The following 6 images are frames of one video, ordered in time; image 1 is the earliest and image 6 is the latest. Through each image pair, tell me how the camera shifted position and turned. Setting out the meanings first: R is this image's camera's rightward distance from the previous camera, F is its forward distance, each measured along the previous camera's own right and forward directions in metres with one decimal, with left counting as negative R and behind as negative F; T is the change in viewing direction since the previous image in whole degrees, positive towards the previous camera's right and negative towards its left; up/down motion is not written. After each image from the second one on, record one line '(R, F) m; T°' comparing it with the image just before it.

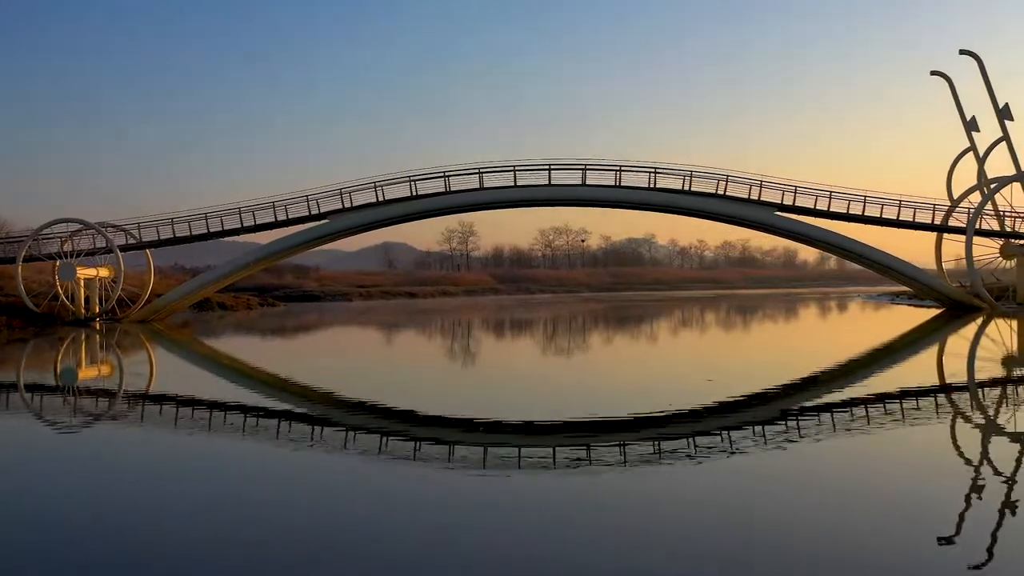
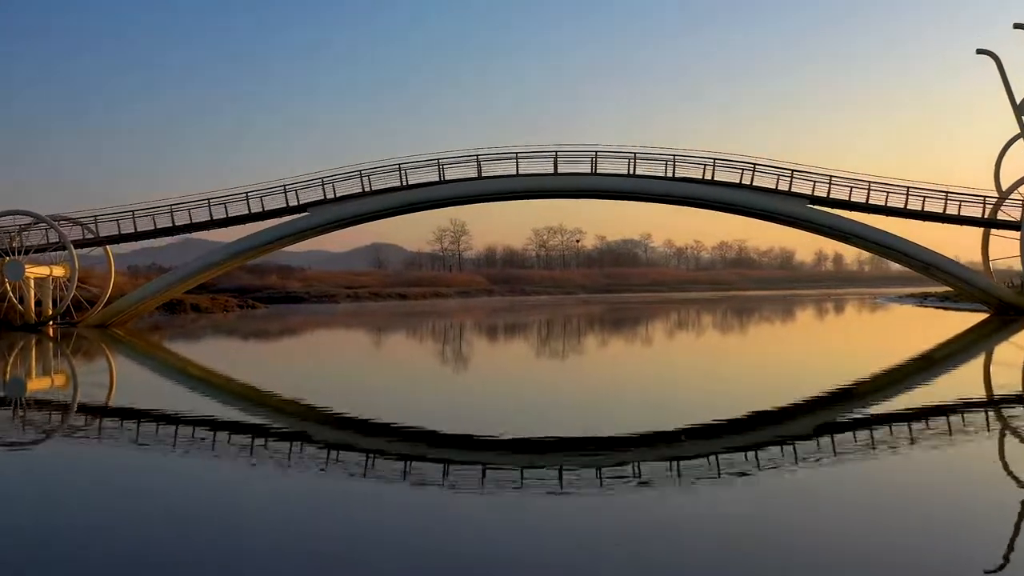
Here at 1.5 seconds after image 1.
(-0.1, +0.7) m; +1°
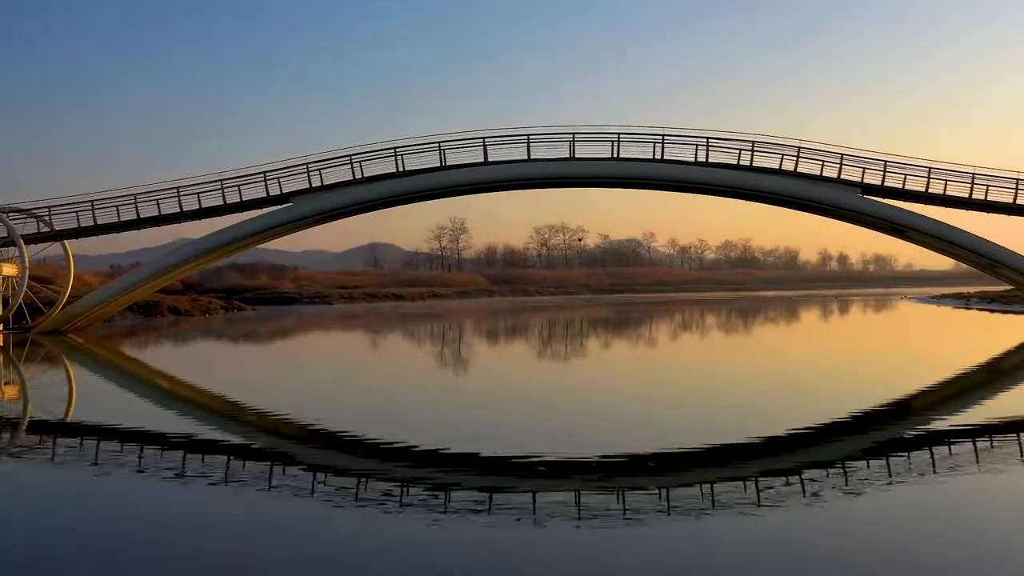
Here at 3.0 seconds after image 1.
(-0.1, +0.7) m; 0°
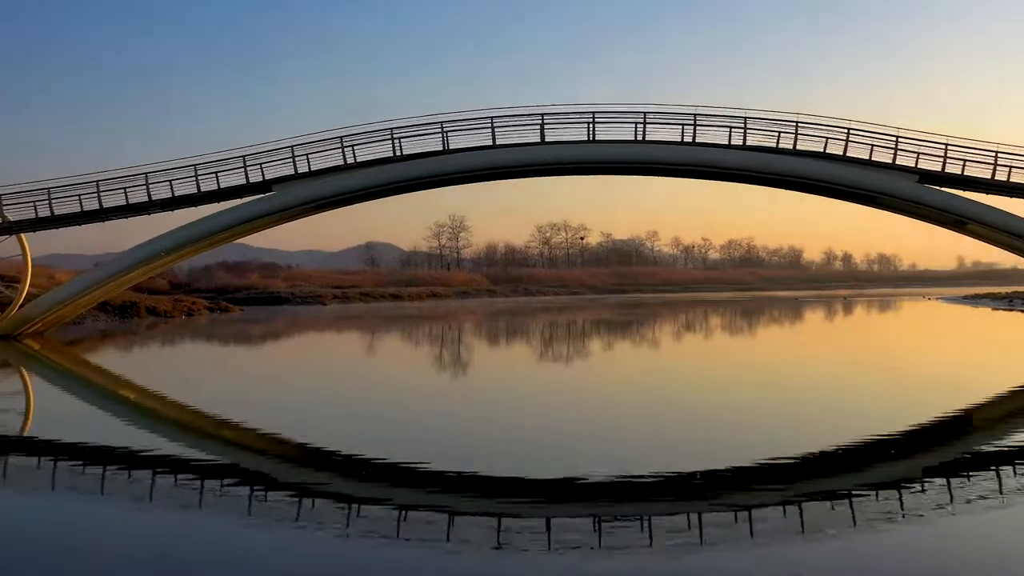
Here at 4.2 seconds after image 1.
(-0.1, +0.6) m; 0°
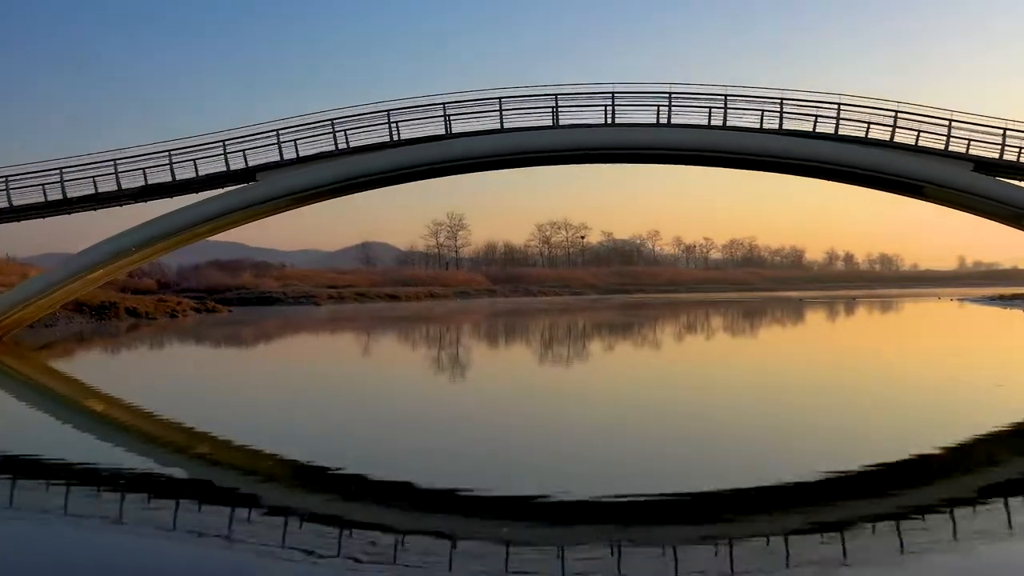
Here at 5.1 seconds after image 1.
(-0.1, +0.5) m; 0°
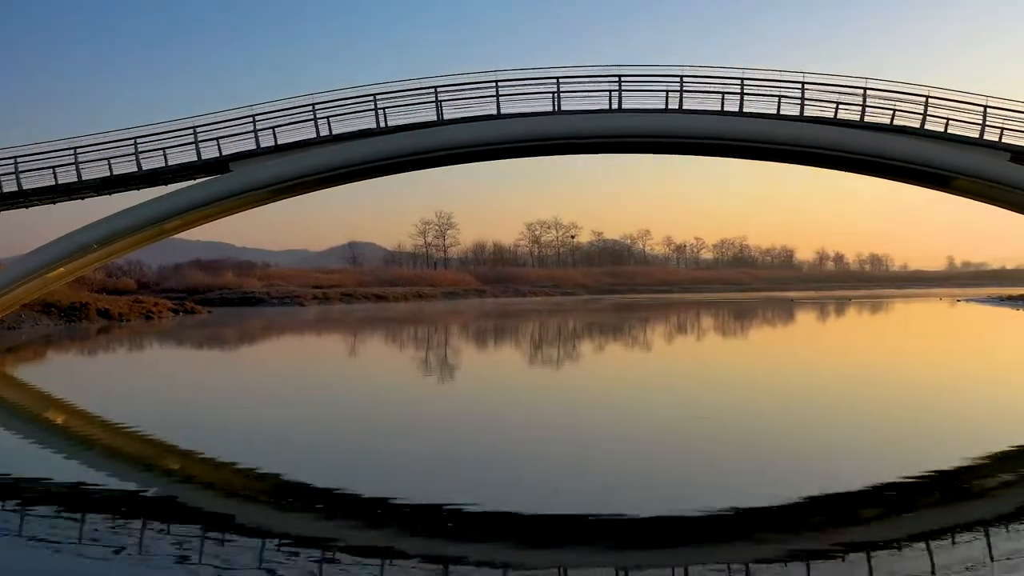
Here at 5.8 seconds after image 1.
(-0.1, +0.3) m; +1°
